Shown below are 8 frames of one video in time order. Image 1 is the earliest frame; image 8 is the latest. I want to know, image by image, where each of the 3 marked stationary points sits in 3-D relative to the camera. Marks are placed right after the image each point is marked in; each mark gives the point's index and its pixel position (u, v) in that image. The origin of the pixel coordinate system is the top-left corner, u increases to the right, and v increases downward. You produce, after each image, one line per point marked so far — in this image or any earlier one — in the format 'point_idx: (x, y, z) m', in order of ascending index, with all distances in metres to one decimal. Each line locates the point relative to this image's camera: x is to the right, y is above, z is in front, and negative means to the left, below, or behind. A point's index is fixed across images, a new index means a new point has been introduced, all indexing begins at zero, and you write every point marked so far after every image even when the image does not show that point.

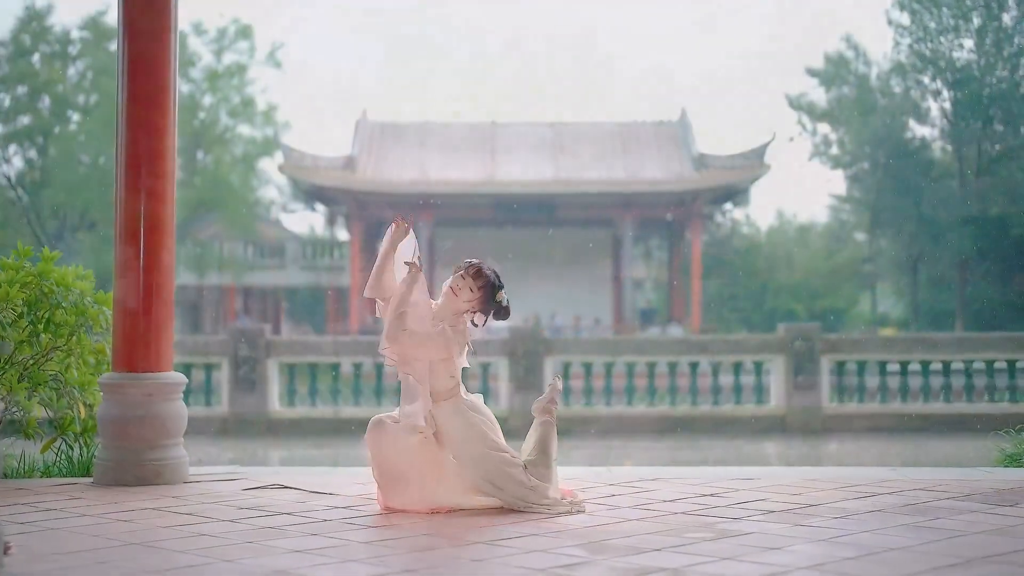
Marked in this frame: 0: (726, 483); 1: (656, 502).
0: (+0.9, -0.8, +4.4) m
1: (+0.5, -0.8, +3.9) m
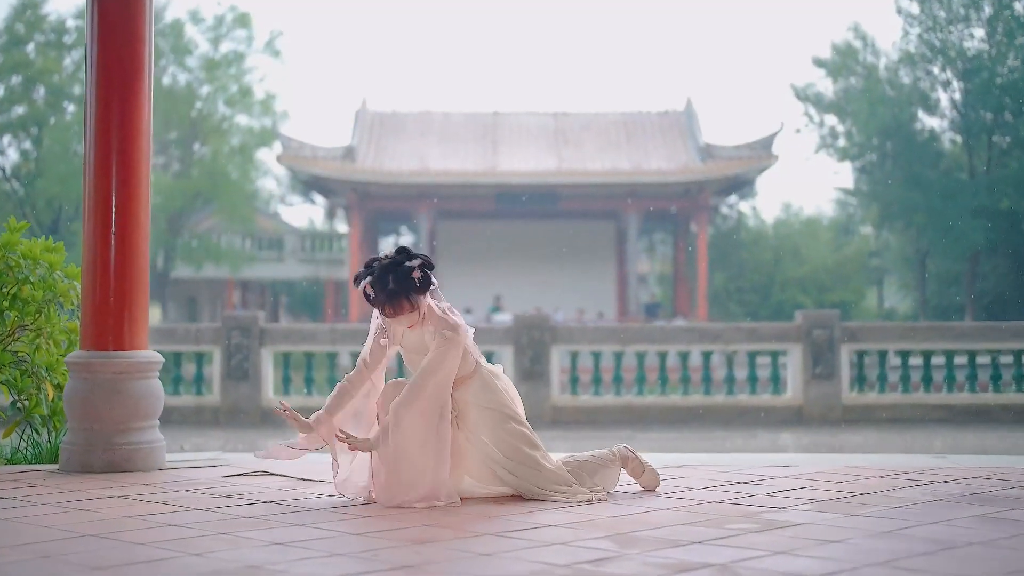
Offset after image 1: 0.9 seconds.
0: (+0.9, -0.7, +3.9) m
1: (+0.6, -0.7, +3.5) m
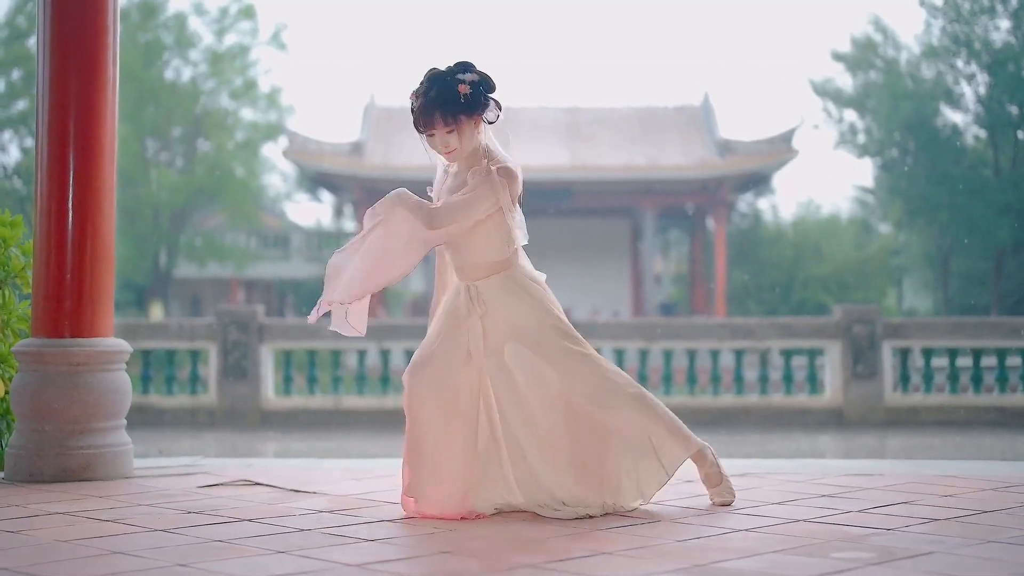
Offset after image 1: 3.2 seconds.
0: (+1.0, -0.6, +3.3) m
1: (+0.7, -0.6, +2.8) m
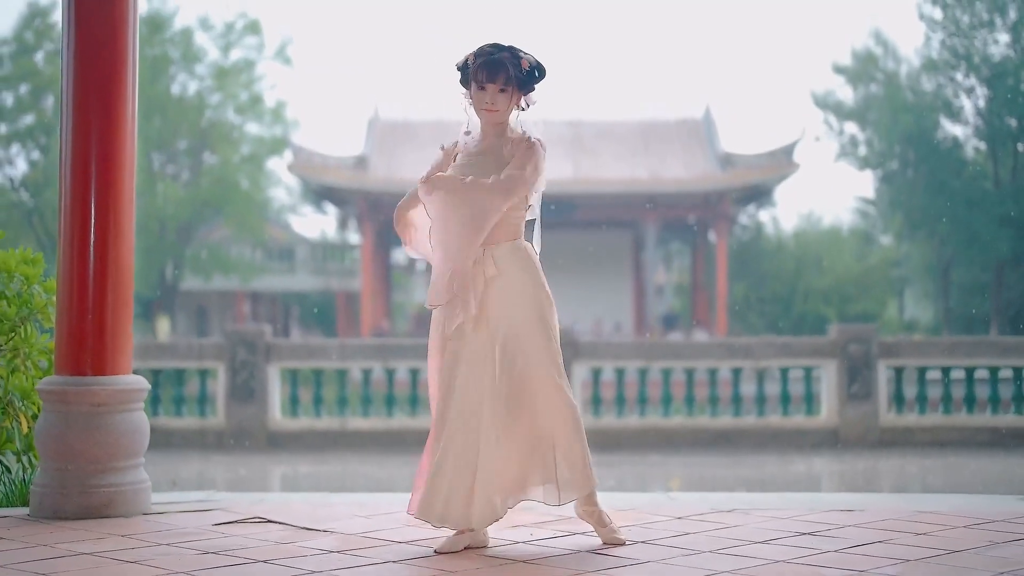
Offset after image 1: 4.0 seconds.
0: (+1.0, -0.8, +3.5) m
1: (+0.7, -0.7, +3.0) m
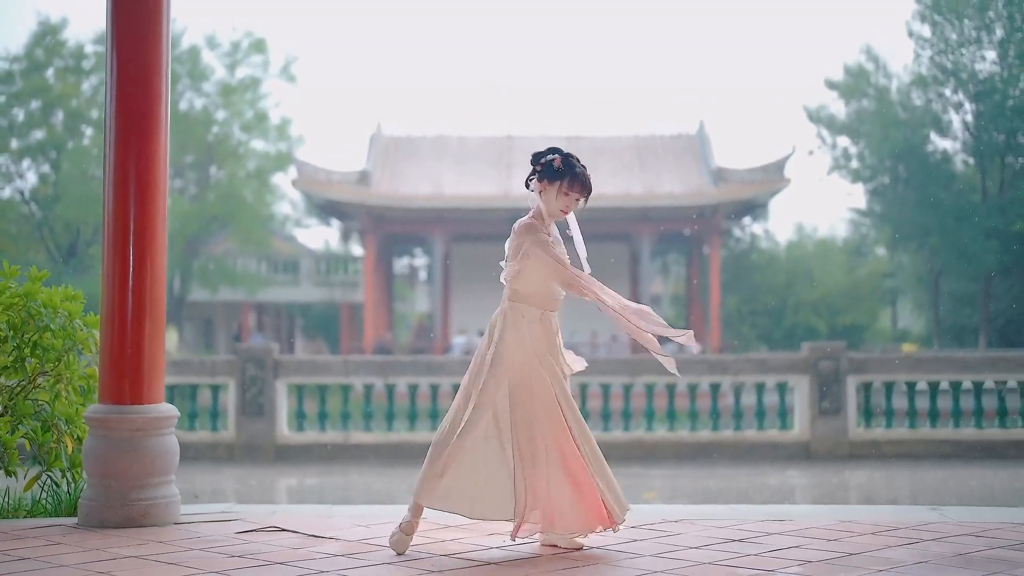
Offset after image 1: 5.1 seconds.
0: (+0.9, -0.9, +4.0) m
1: (+0.6, -0.9, +3.6) m
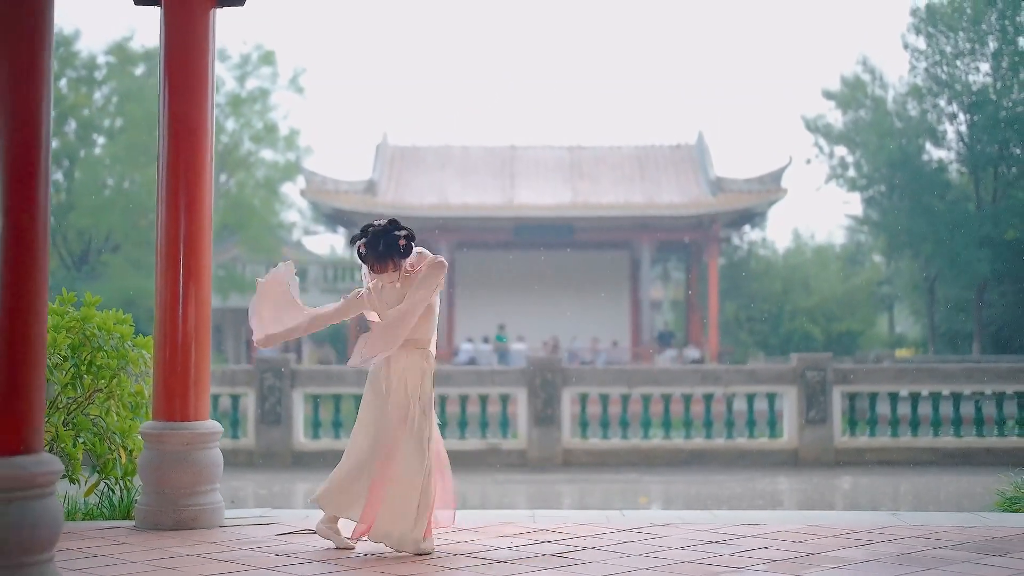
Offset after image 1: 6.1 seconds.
0: (+1.0, -1.1, +4.6) m
1: (+0.6, -1.0, +4.1) m
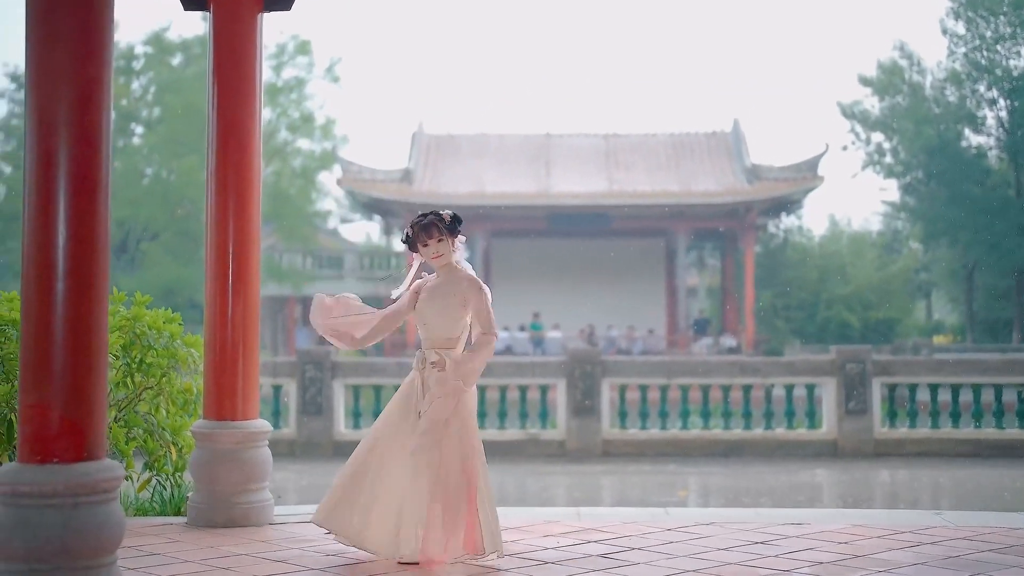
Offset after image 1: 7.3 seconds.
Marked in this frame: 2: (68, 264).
0: (+1.2, -1.1, +4.6) m
1: (+0.8, -1.0, +4.1) m
2: (-1.3, +0.1, +3.1) m
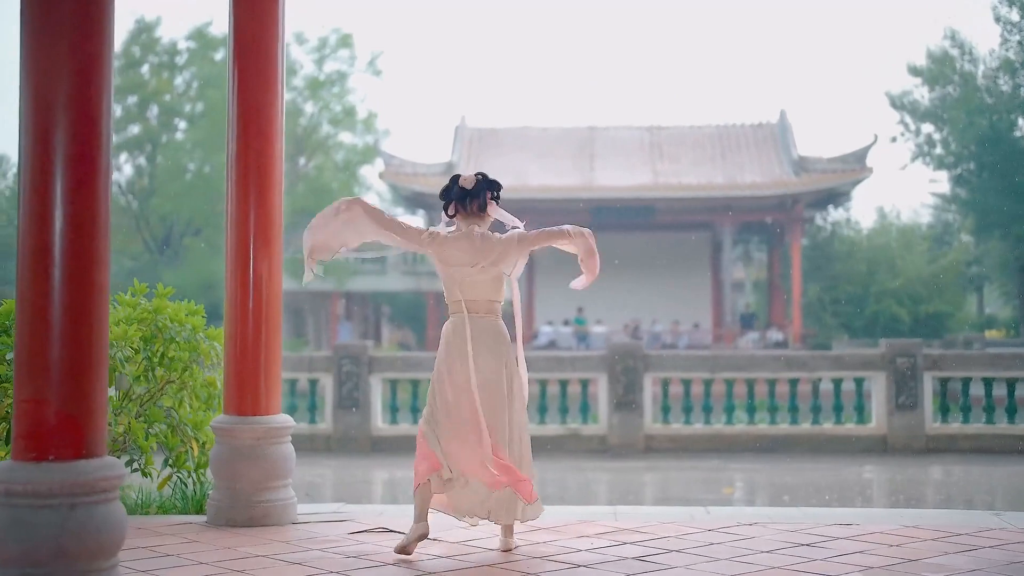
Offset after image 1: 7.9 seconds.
0: (+1.3, -1.0, +4.3) m
1: (+0.9, -1.0, +3.9) m
2: (-1.3, +0.1, +3.0) m
